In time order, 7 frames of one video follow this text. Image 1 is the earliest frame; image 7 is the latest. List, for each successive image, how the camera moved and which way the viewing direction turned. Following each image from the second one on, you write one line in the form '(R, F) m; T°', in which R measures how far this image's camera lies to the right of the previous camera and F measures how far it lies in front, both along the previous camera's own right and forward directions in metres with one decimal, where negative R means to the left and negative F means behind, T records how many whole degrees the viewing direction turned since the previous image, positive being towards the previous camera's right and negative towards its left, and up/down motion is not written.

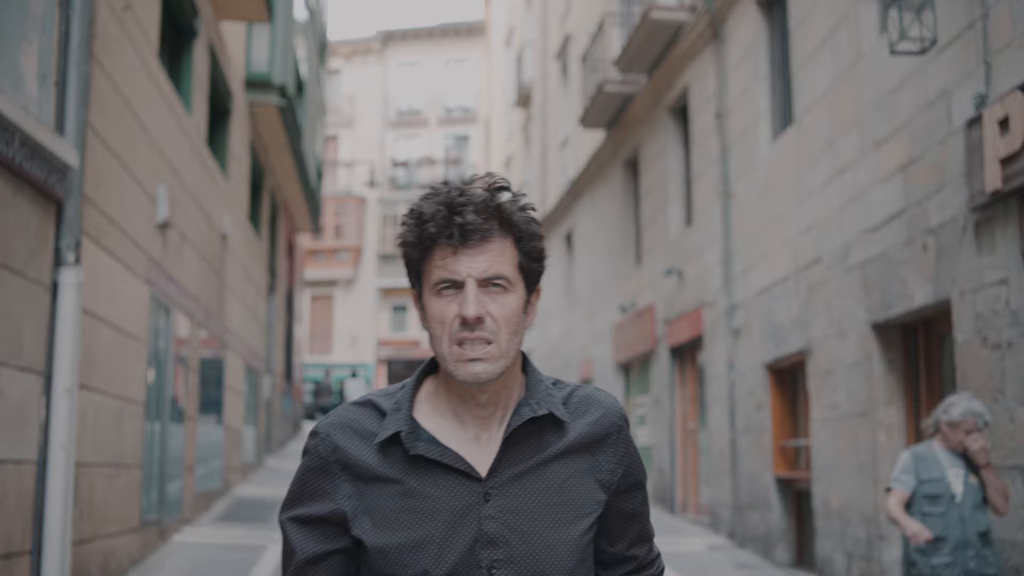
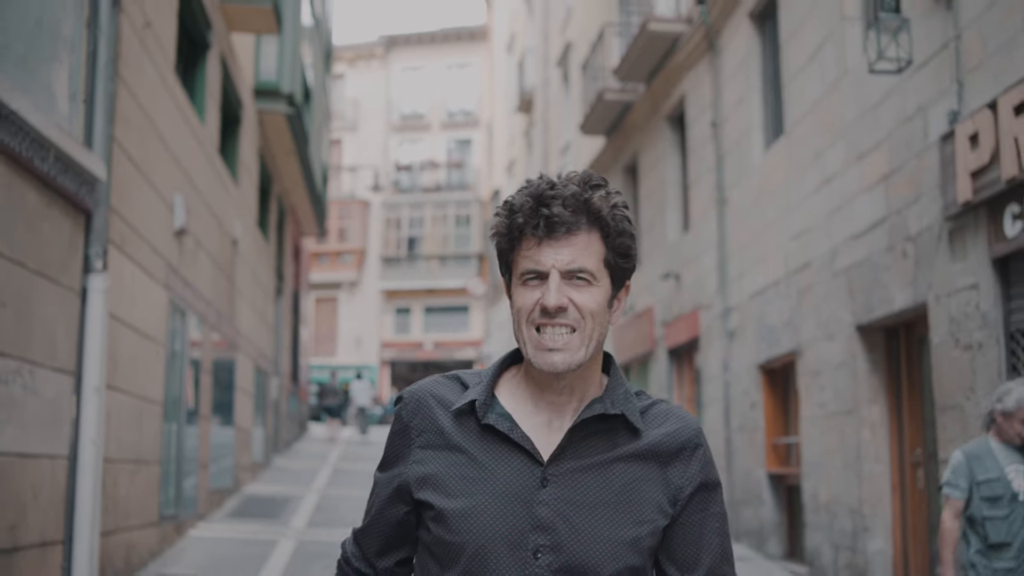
(0.0, -0.5) m; 0°
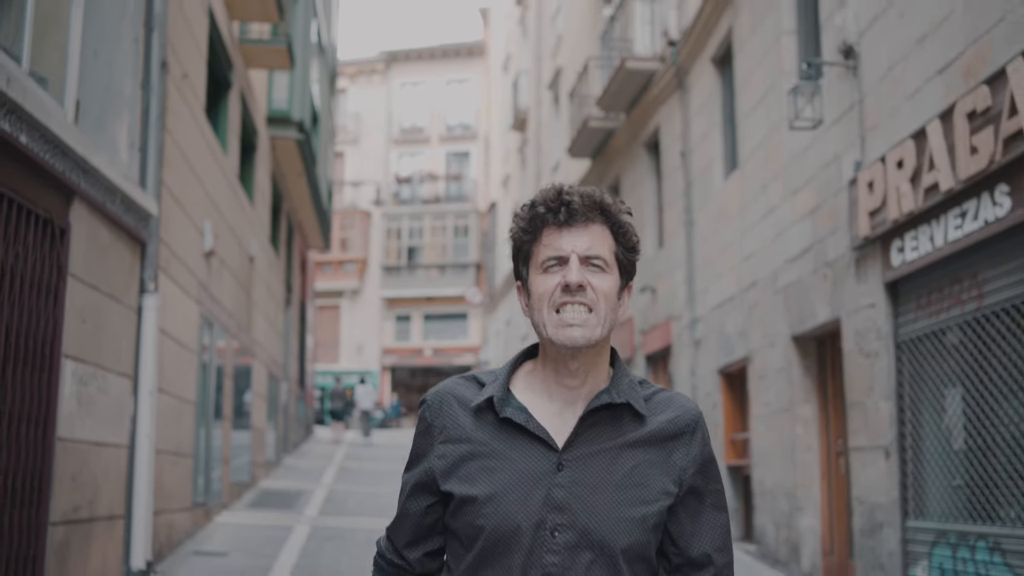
(+0.1, -1.6) m; 0°
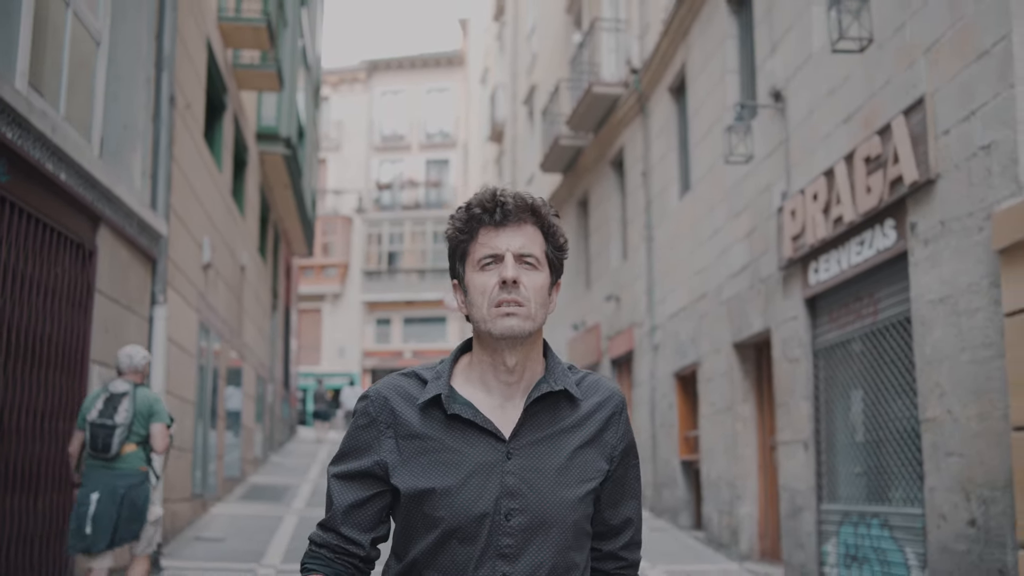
(+0.1, -1.2) m; +1°
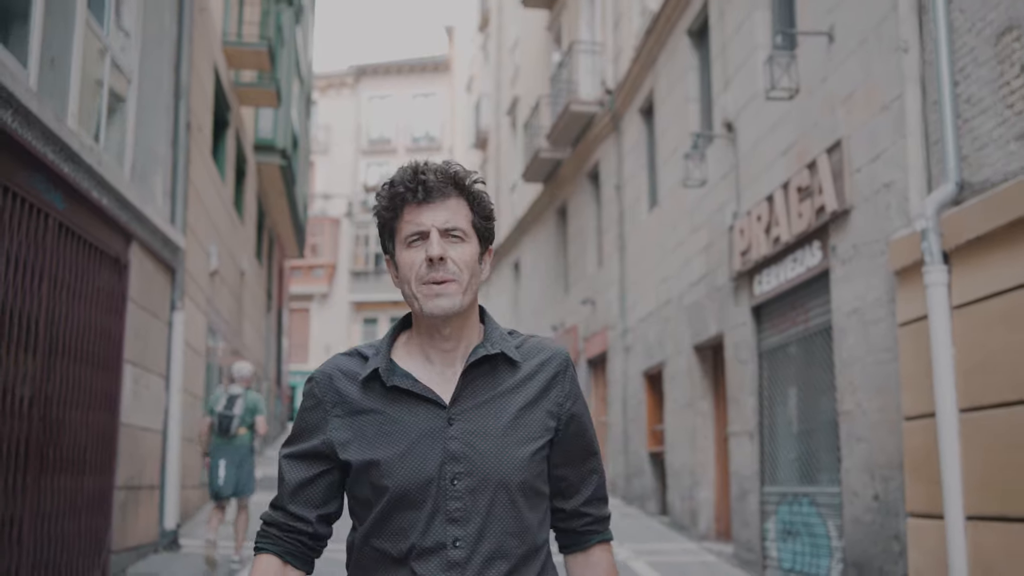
(0.0, -1.3) m; +1°
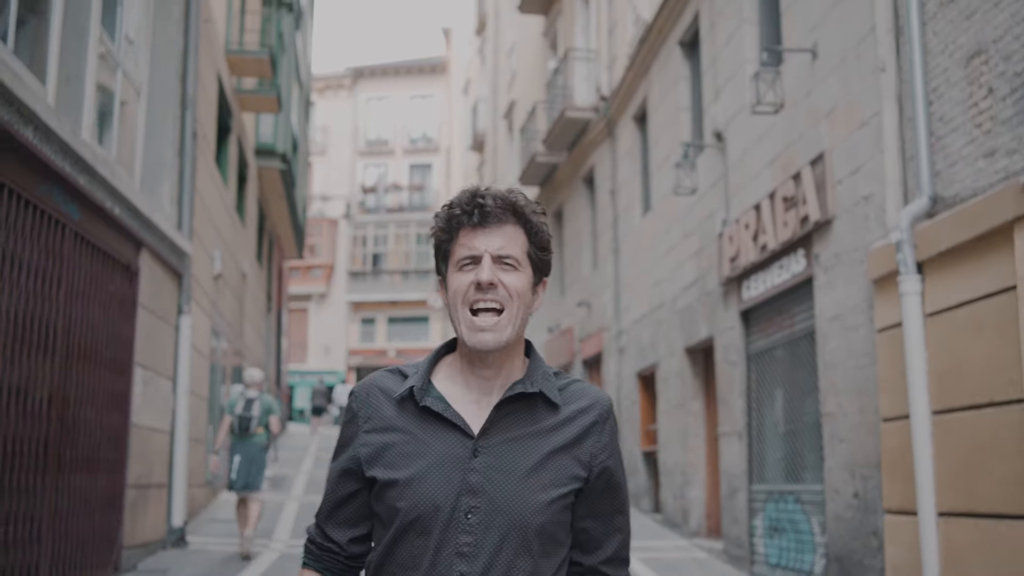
(0.0, -0.4) m; 0°
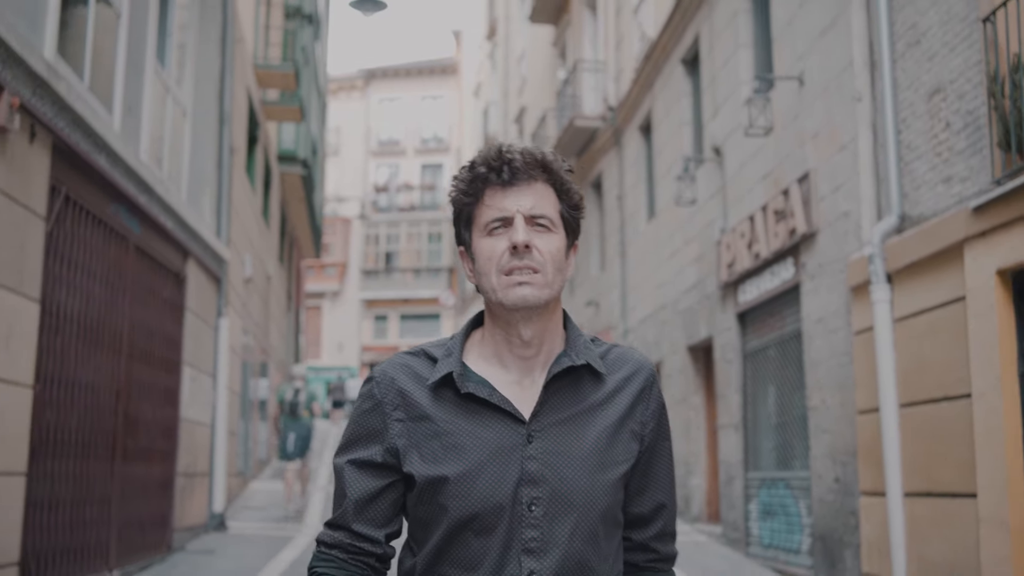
(-0.1, -1.0) m; 0°
